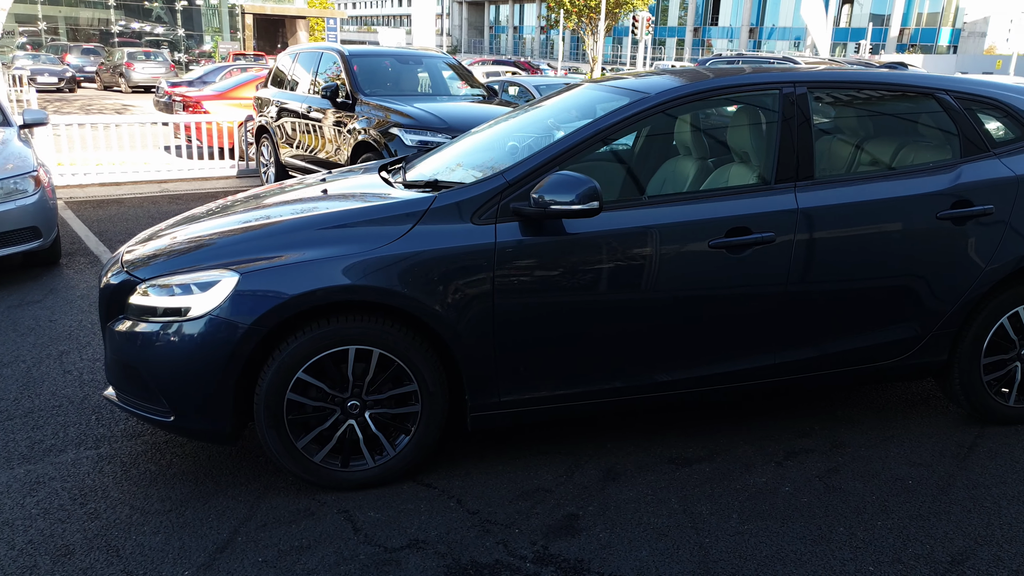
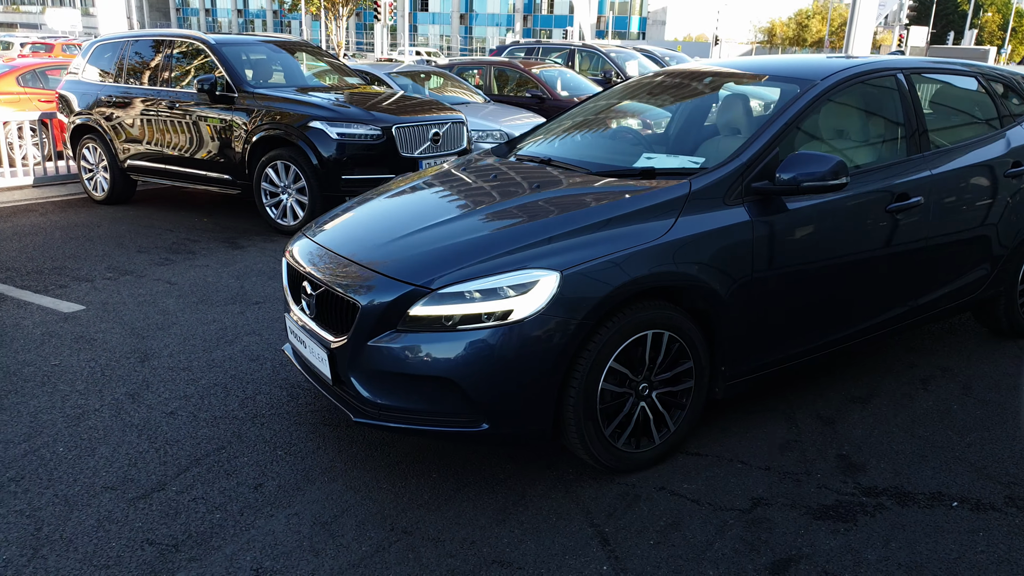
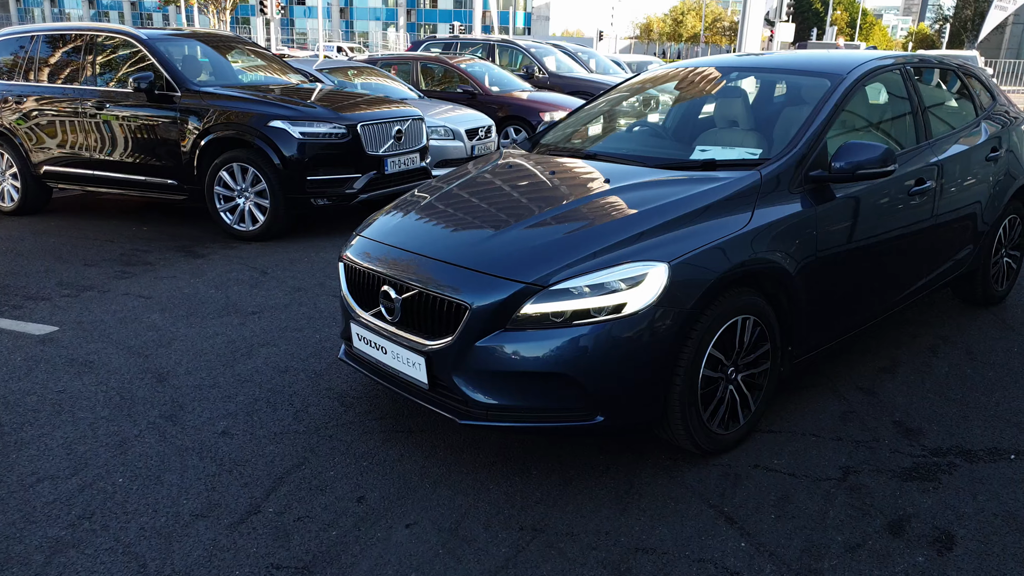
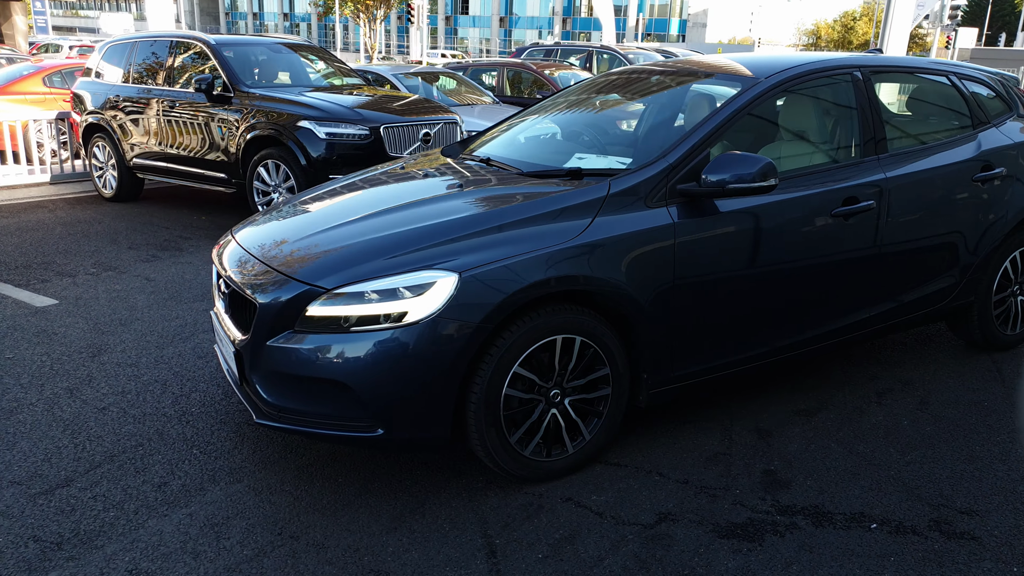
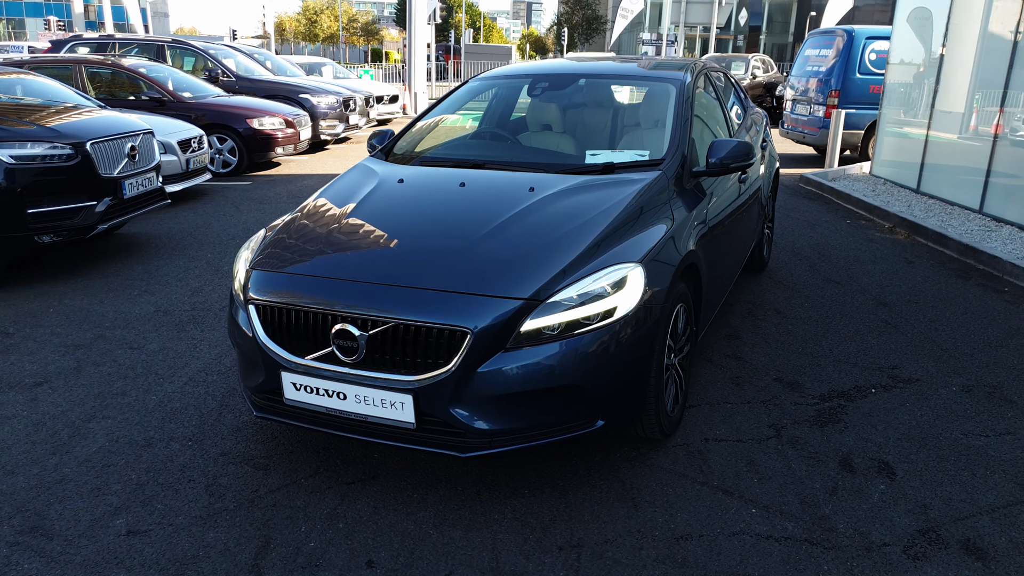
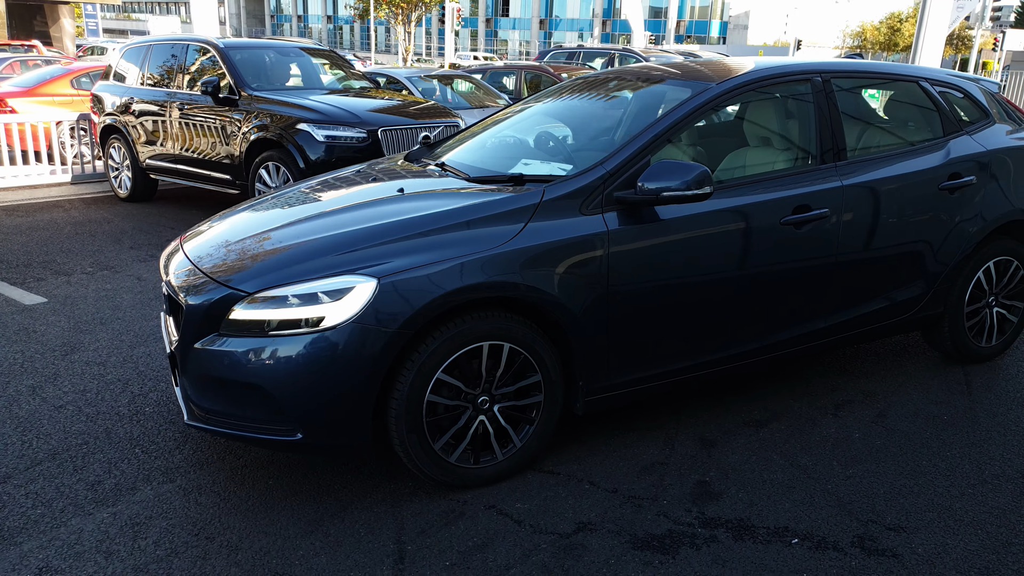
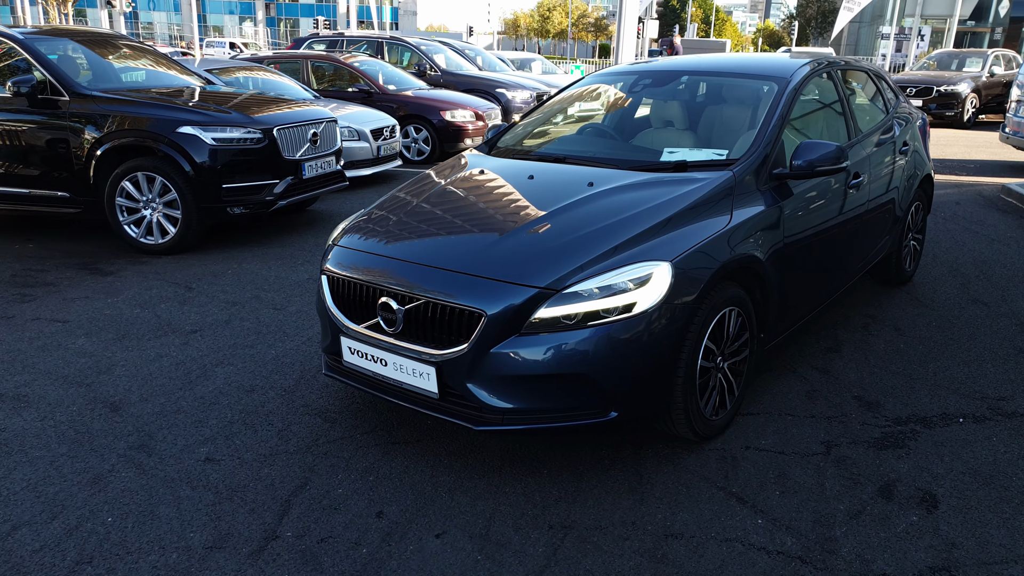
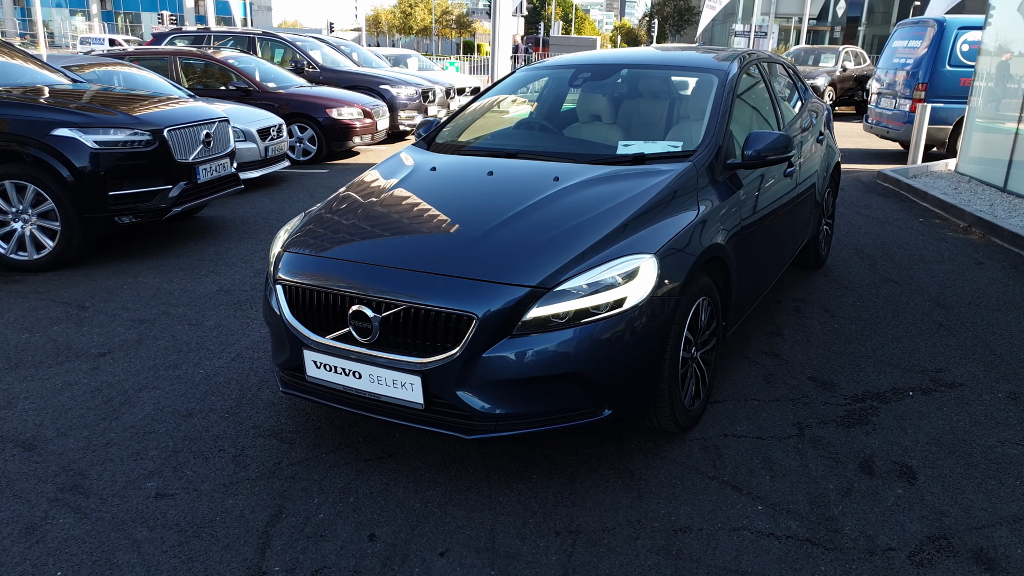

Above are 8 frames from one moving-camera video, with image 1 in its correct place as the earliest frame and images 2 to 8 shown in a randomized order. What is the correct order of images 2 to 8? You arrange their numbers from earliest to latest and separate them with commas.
6, 4, 2, 3, 7, 8, 5
